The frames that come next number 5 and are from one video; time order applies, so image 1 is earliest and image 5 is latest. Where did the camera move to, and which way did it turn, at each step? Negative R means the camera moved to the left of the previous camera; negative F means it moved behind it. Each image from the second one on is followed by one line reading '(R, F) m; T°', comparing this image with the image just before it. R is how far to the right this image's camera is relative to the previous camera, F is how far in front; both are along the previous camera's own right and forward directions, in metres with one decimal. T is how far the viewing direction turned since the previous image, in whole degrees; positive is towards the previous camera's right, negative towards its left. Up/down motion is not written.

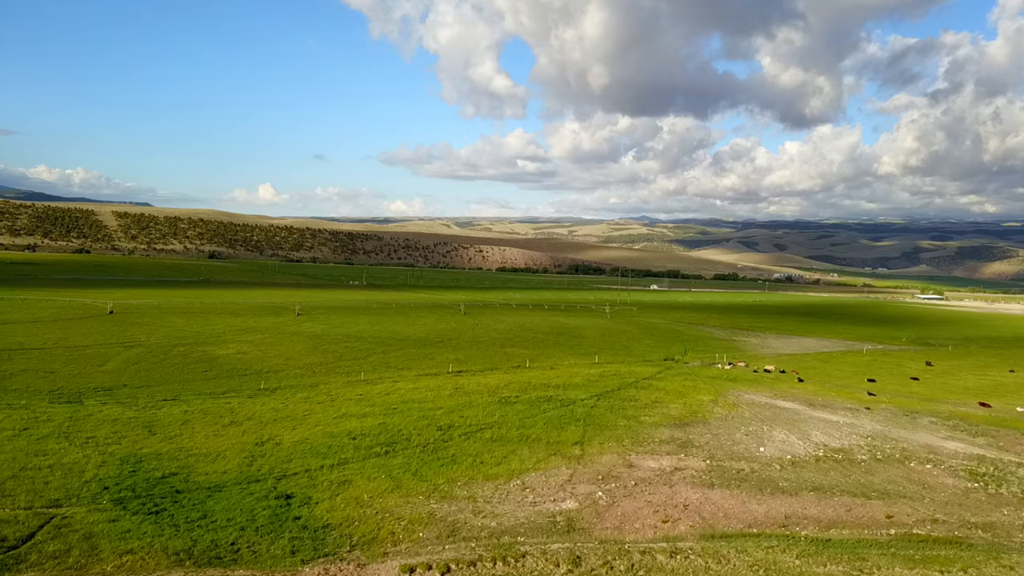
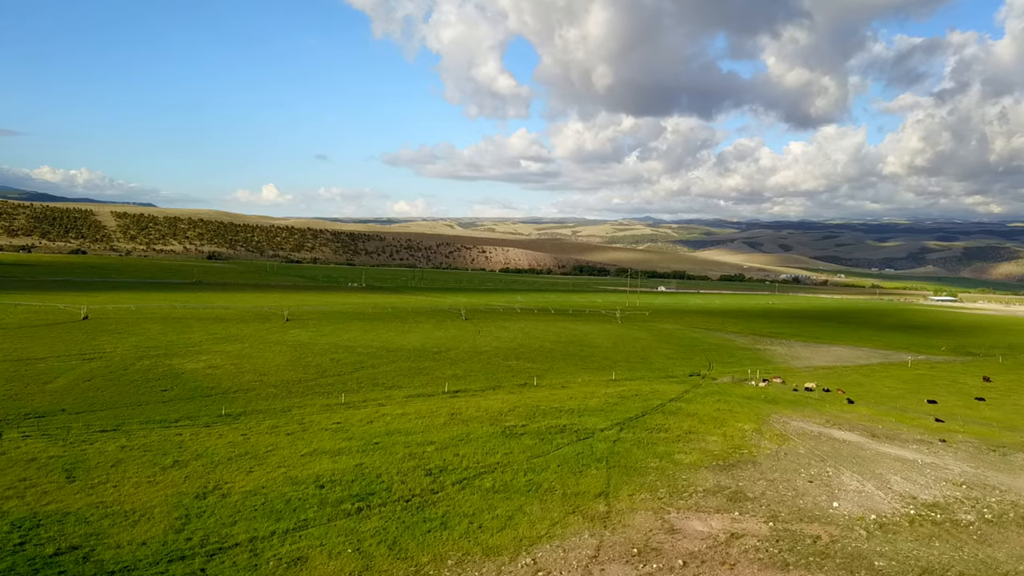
(-0.1, +3.9) m; 0°
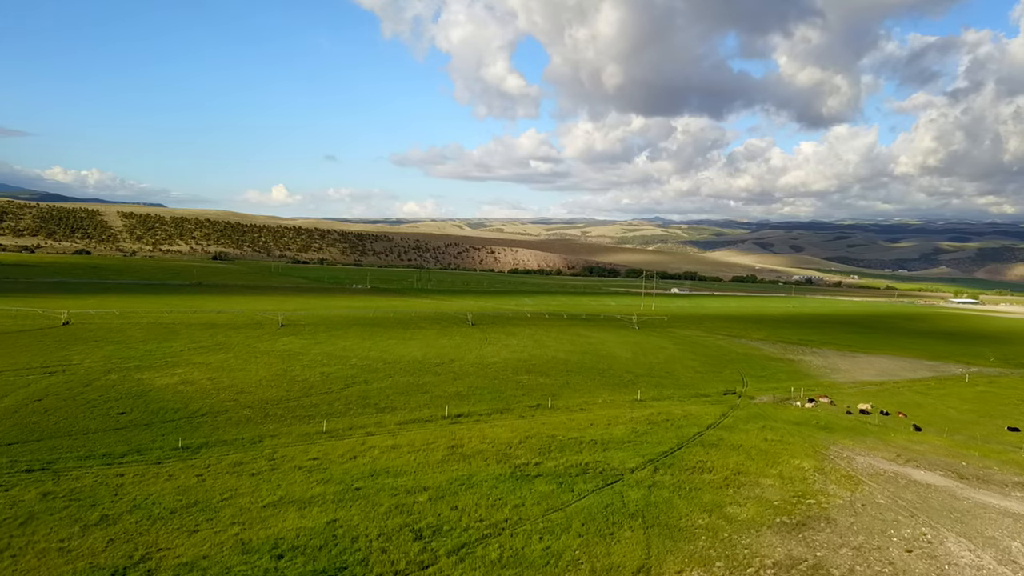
(-0.1, +3.5) m; -1°
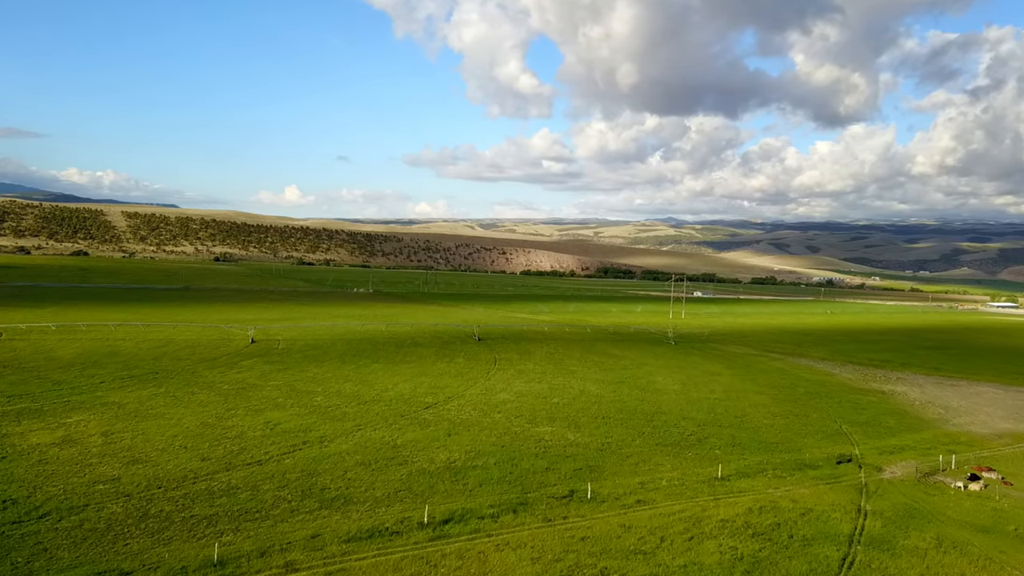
(-0.1, +8.3) m; -1°
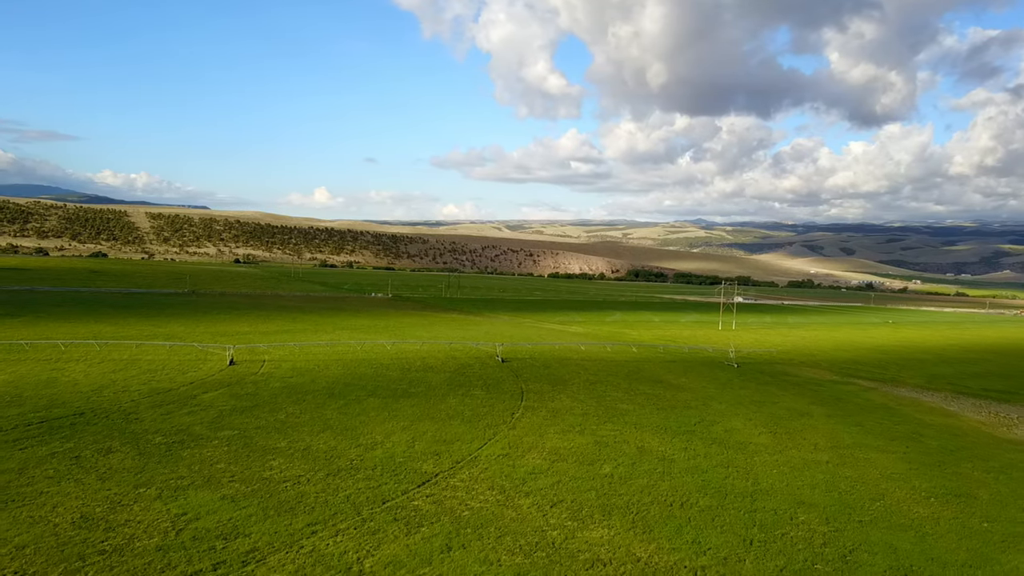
(-0.2, +7.5) m; -2°
